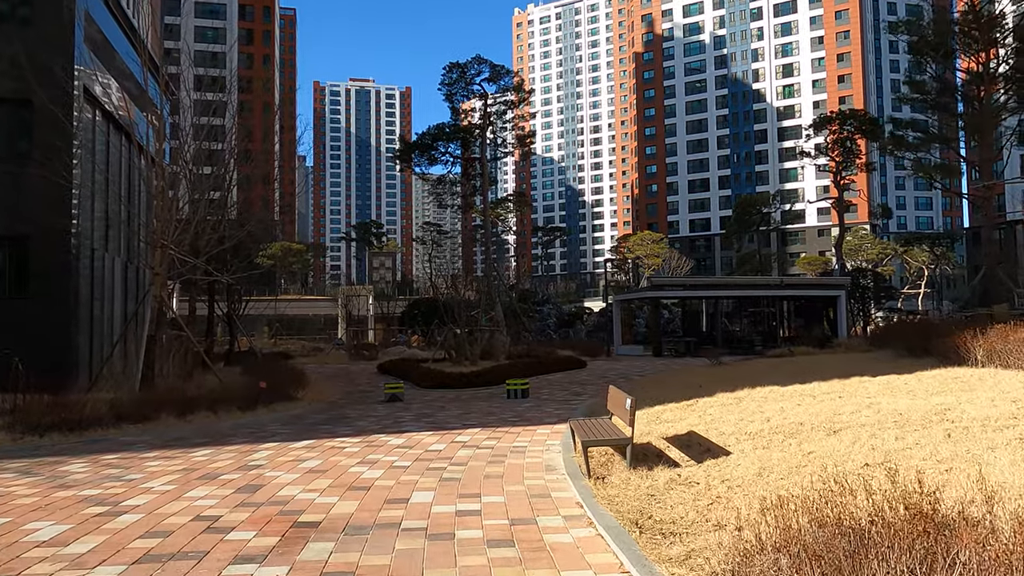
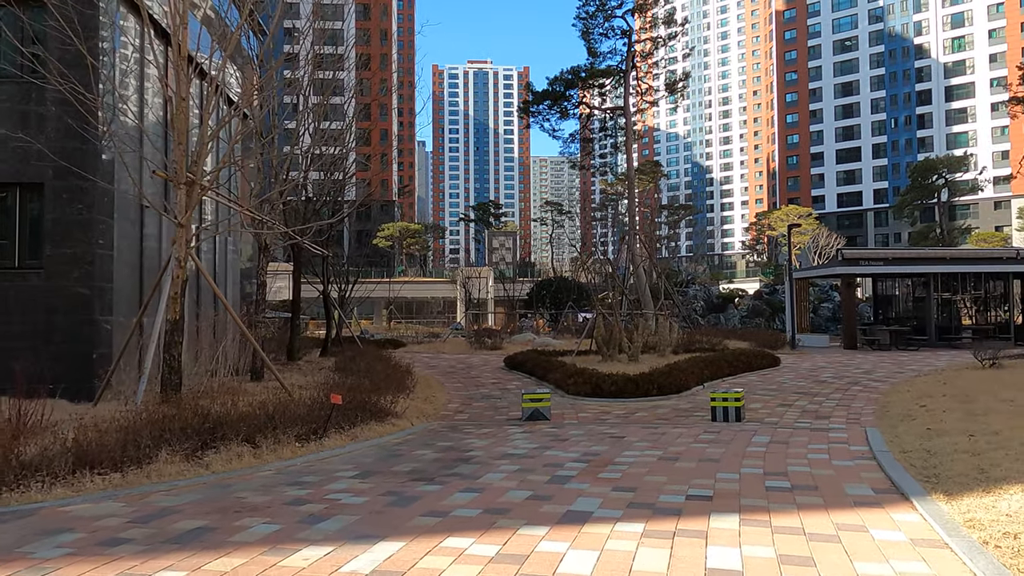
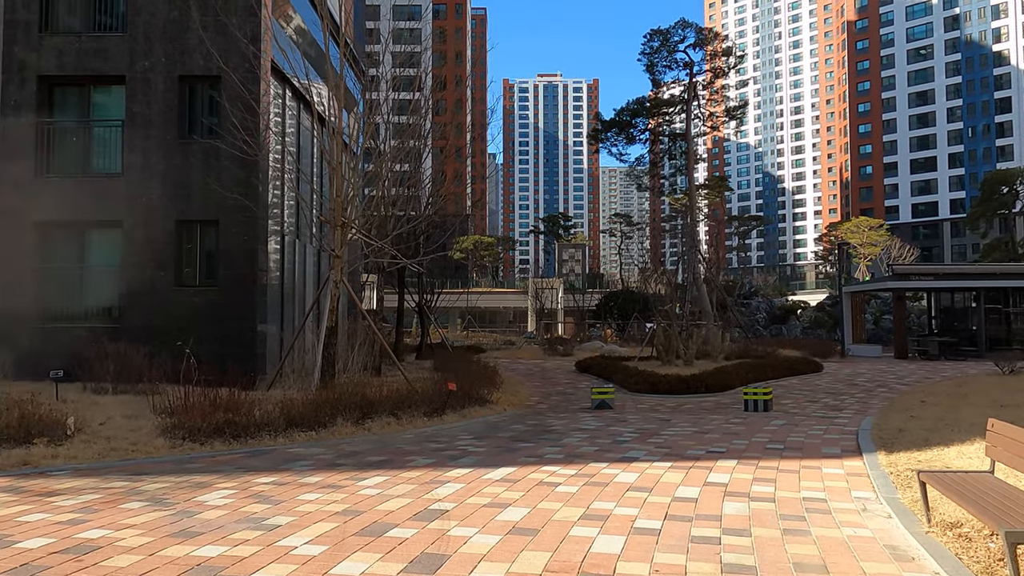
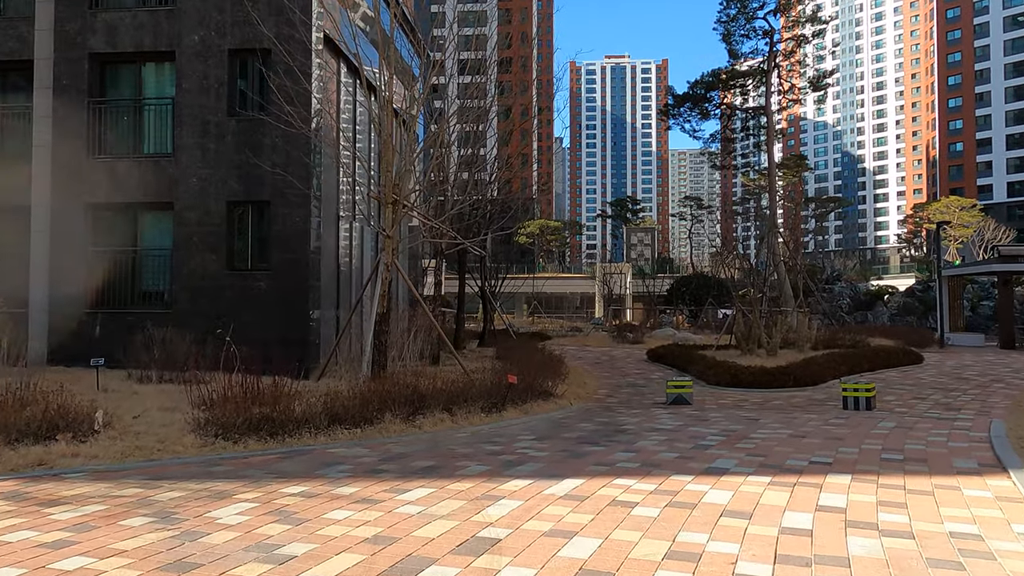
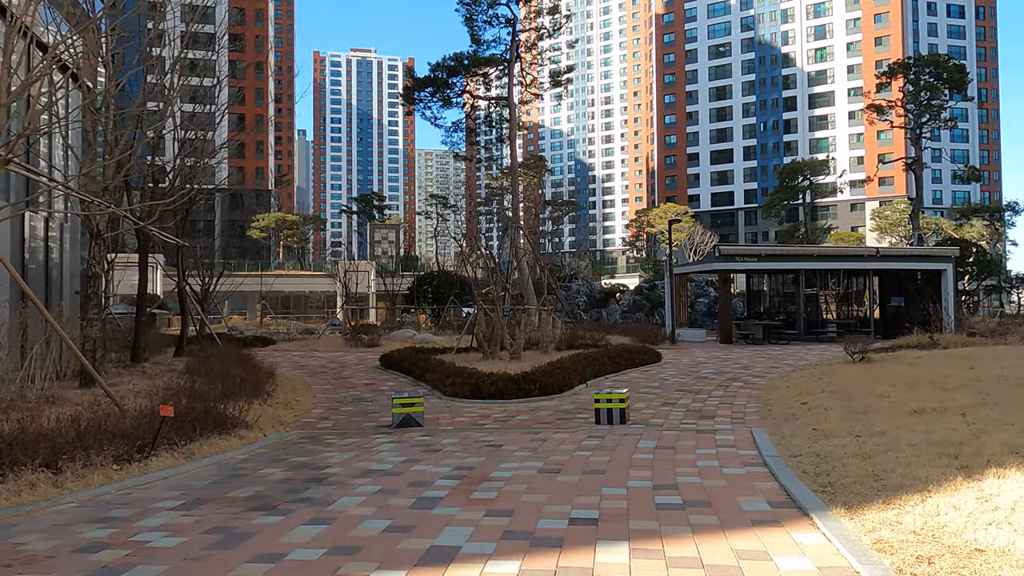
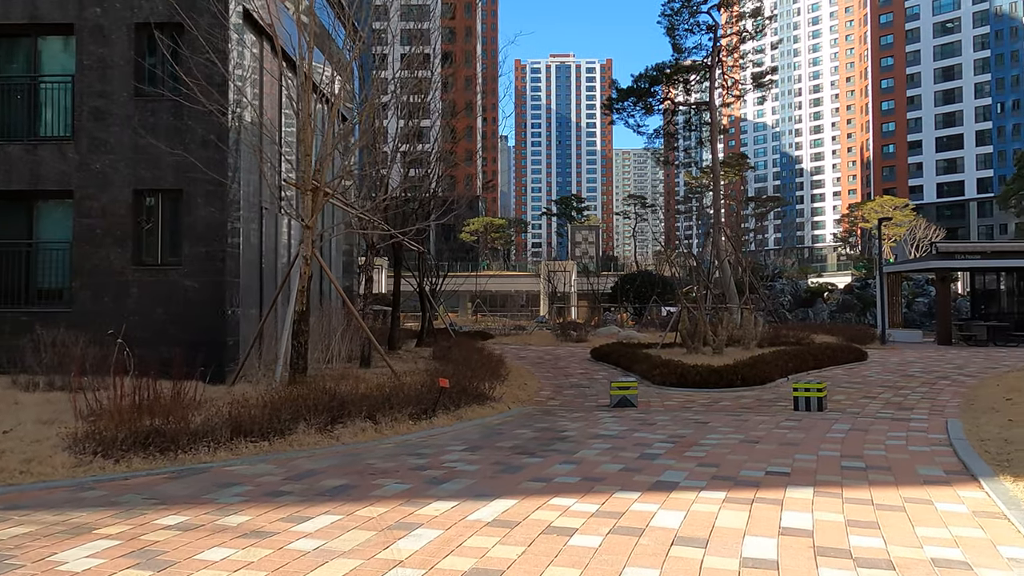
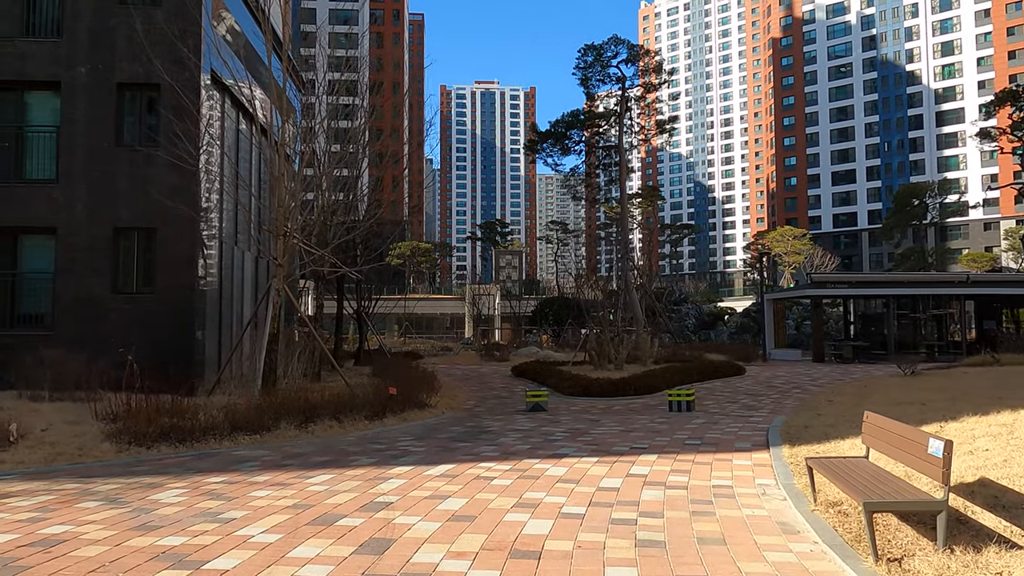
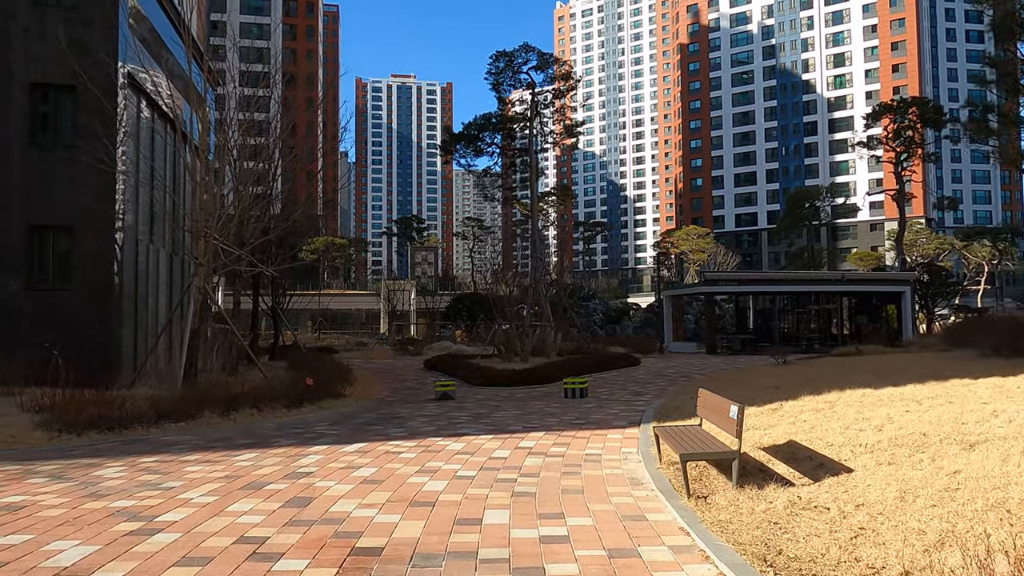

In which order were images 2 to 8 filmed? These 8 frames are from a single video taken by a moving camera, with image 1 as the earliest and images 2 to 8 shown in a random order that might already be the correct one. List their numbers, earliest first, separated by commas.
8, 7, 3, 4, 6, 2, 5
